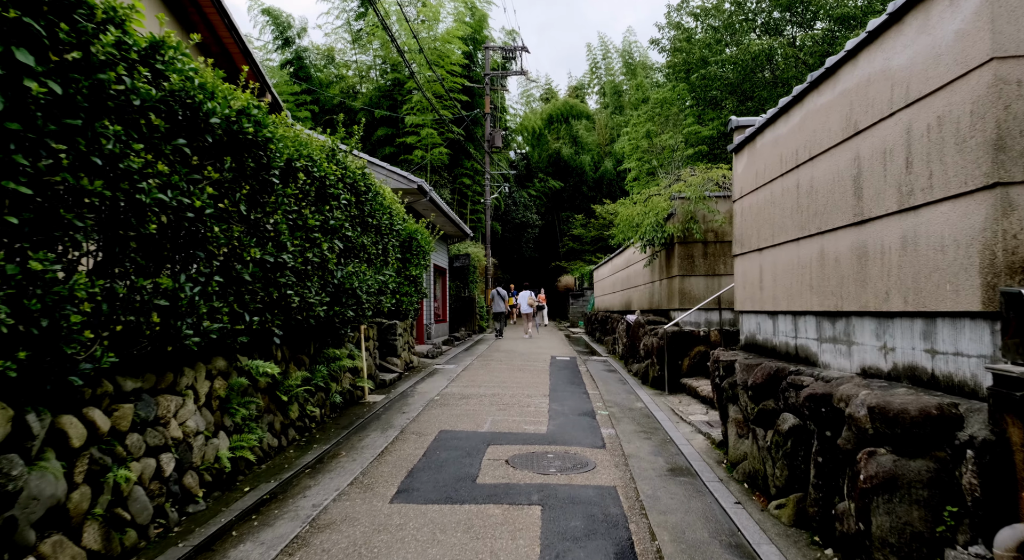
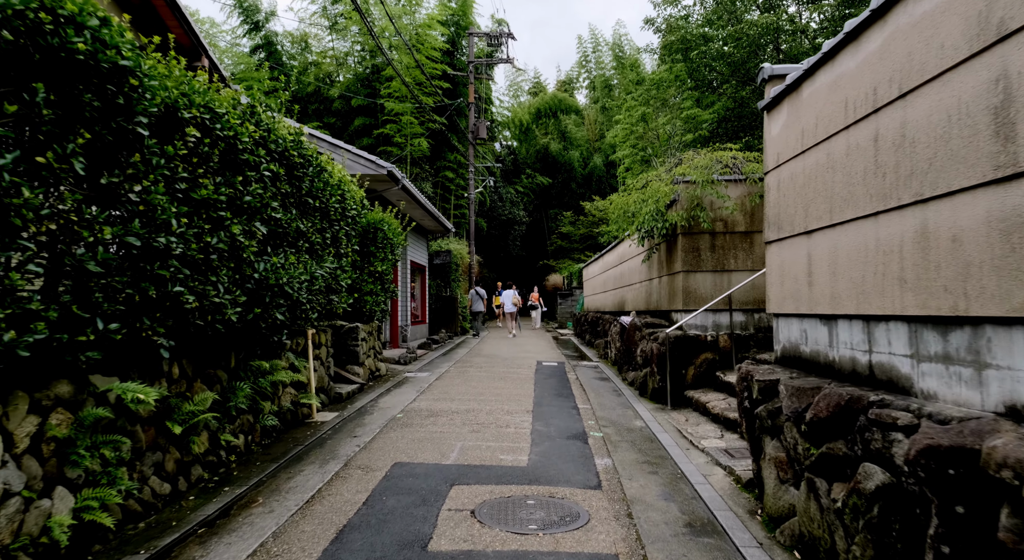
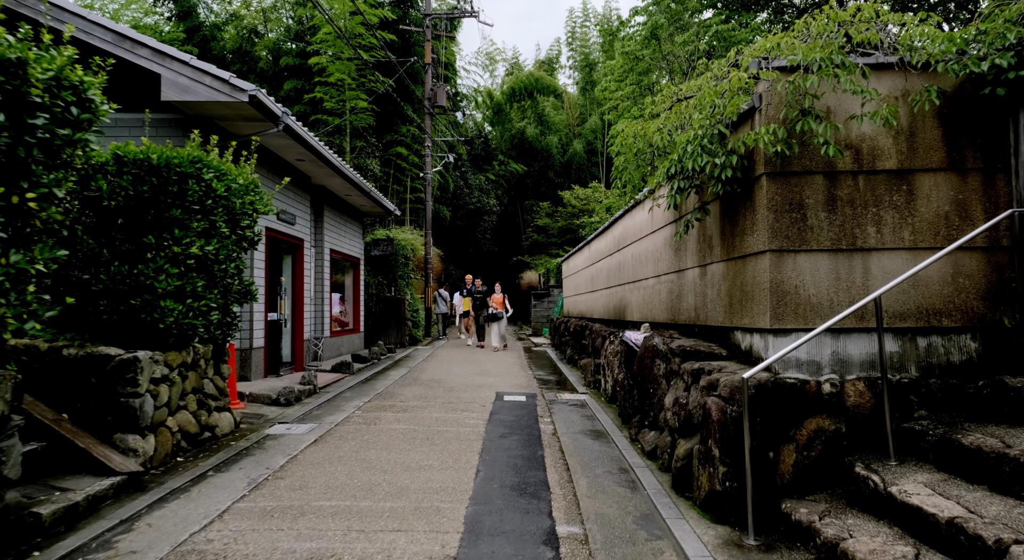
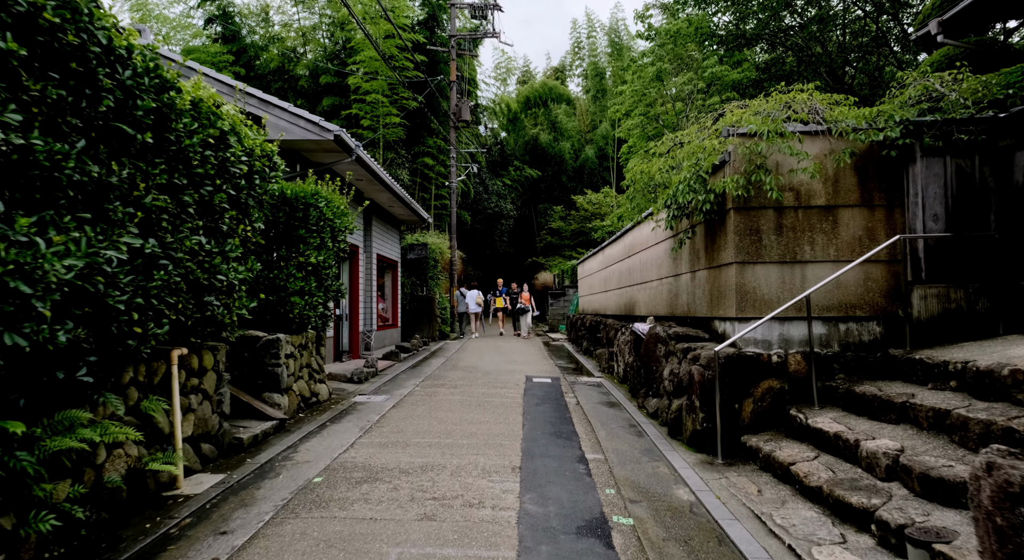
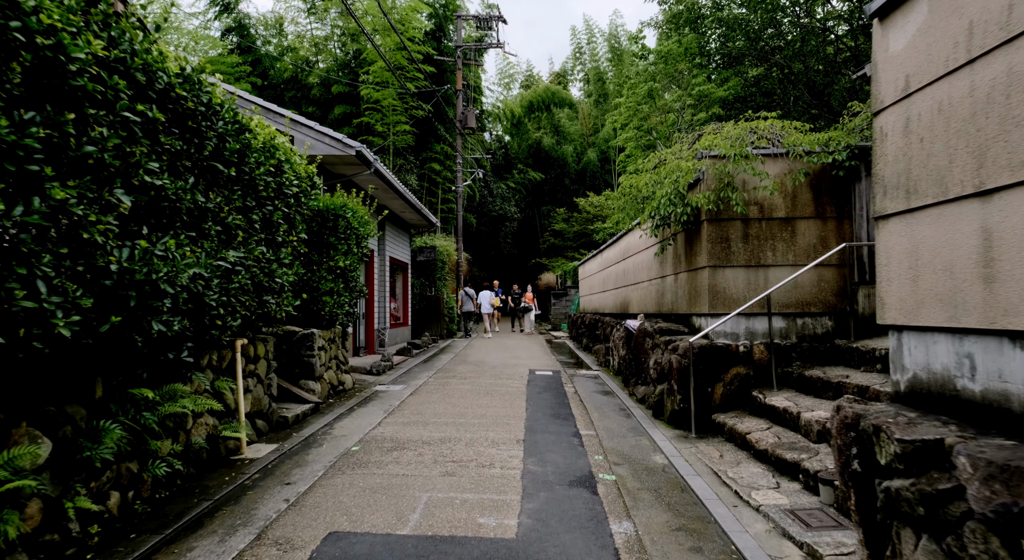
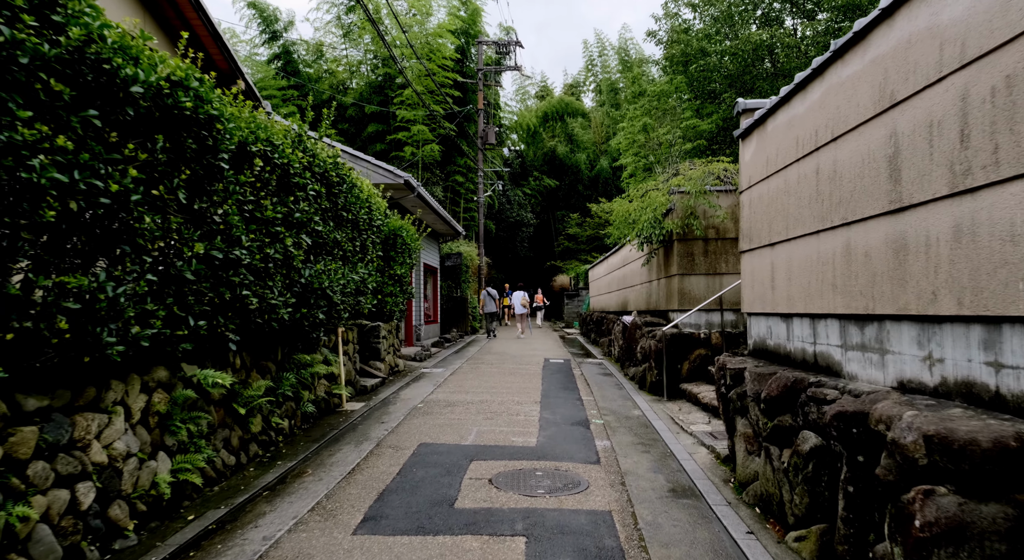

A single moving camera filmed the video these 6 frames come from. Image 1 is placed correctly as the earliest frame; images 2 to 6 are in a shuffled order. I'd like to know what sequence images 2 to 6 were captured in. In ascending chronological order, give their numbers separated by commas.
6, 2, 5, 4, 3
